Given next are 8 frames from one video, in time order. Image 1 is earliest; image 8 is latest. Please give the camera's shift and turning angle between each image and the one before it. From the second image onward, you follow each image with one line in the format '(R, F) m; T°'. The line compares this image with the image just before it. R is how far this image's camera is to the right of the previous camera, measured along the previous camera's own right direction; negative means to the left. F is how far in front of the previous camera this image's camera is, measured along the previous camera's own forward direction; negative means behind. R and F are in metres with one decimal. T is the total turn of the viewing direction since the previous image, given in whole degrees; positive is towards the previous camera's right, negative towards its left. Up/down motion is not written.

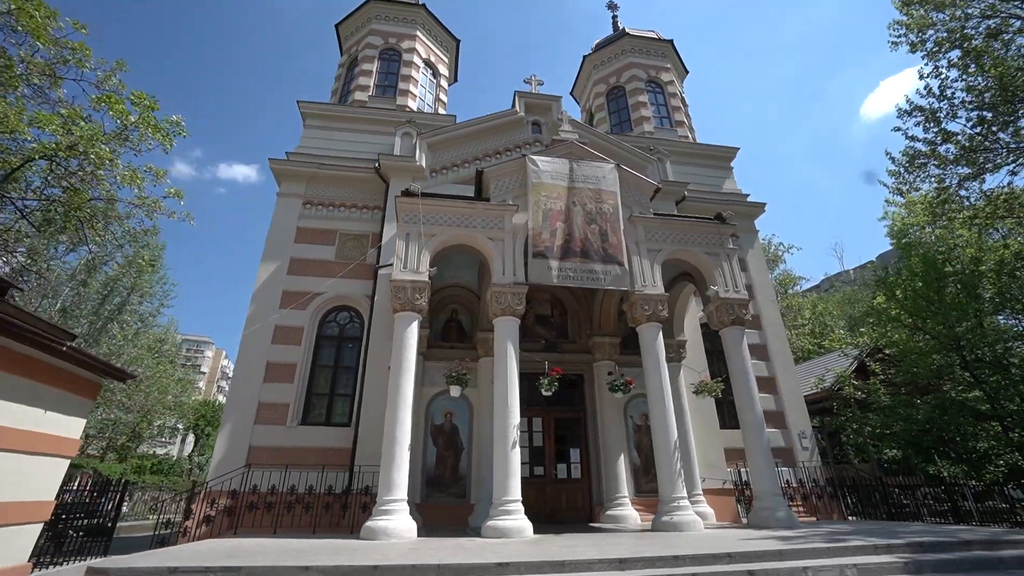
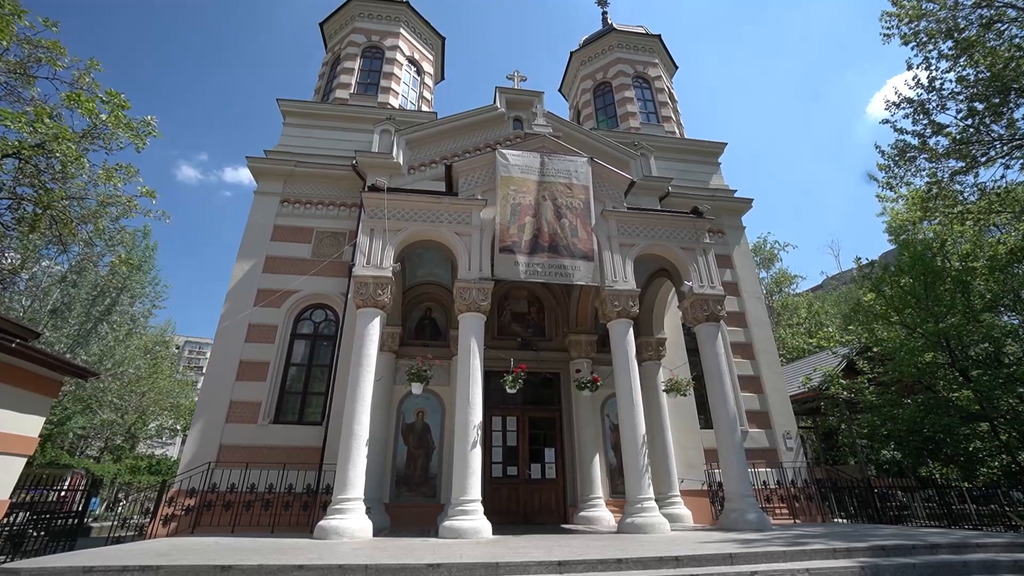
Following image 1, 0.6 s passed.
(+0.8, +0.2) m; -1°
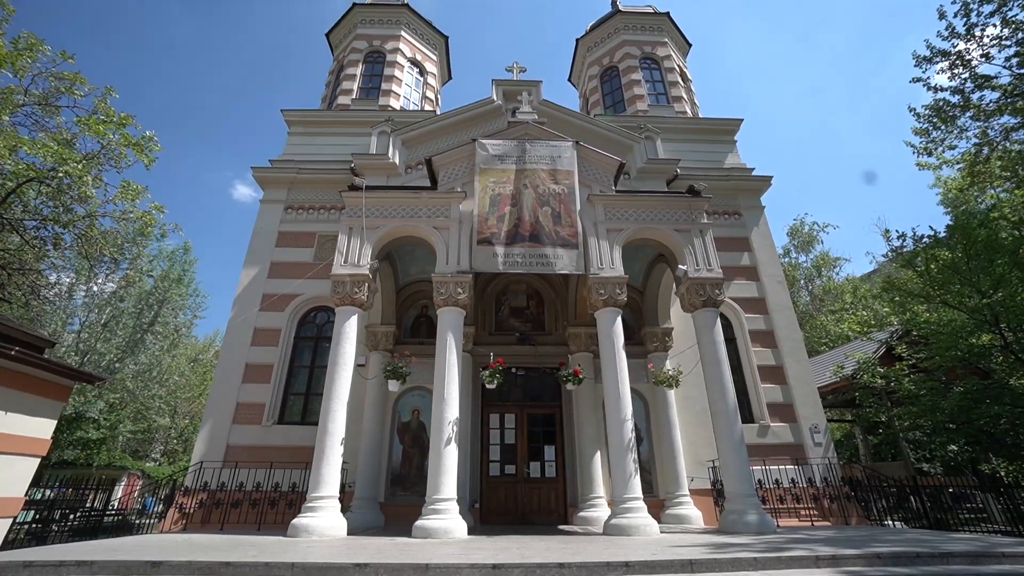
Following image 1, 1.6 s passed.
(+1.2, +0.3) m; -6°
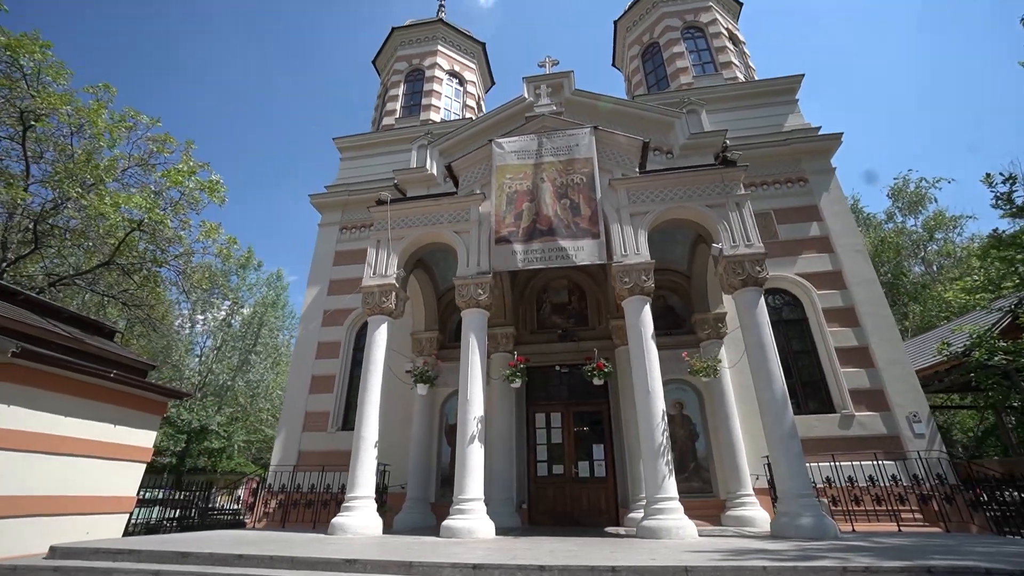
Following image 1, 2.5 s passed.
(+1.2, +0.2) m; -11°
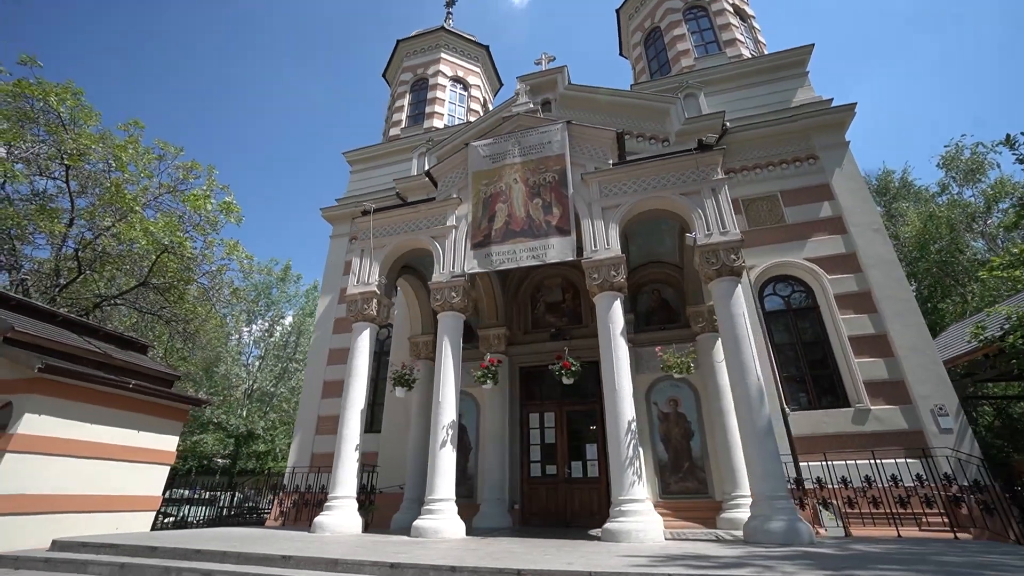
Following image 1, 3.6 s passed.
(+1.4, +0.1) m; -6°
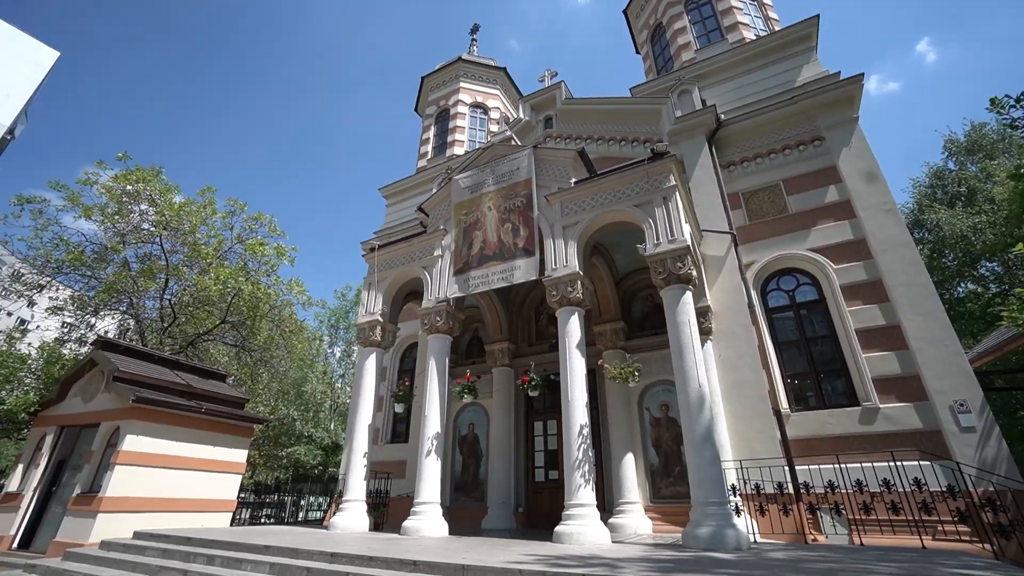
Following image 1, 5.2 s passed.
(+2.3, -0.5) m; -11°
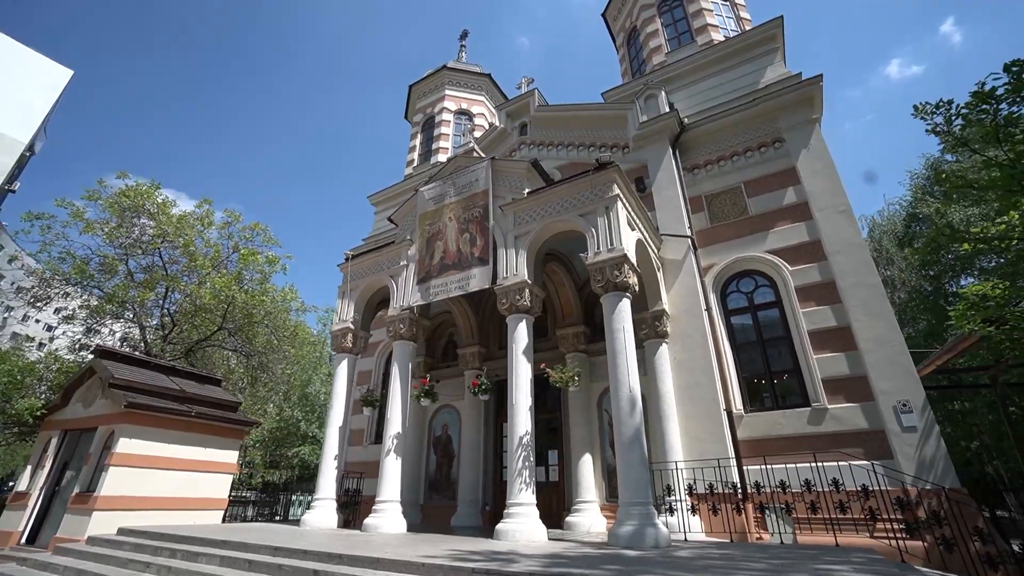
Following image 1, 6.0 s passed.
(+1.2, -0.3) m; -2°
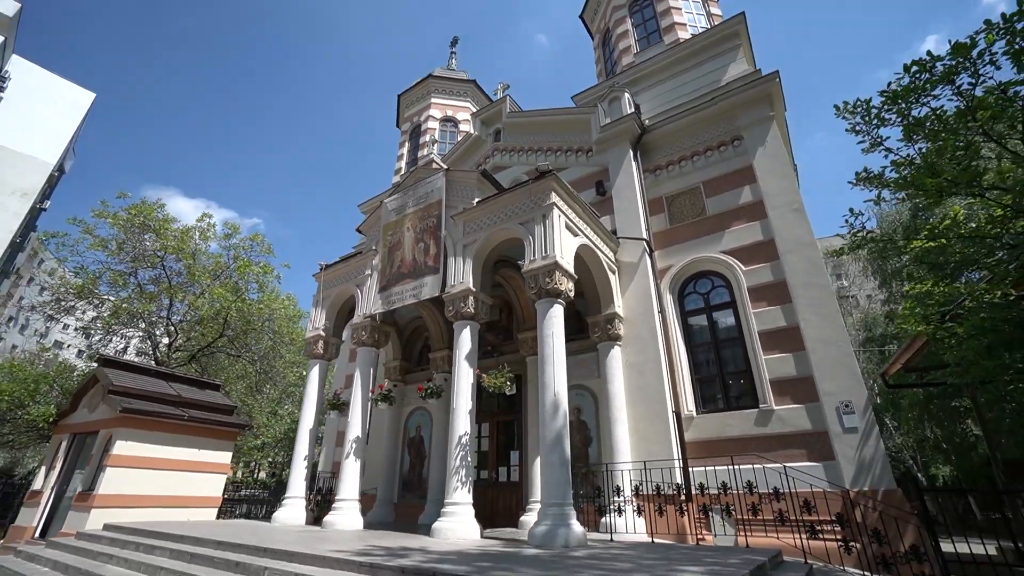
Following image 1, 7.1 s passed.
(+1.6, -0.2) m; -3°
